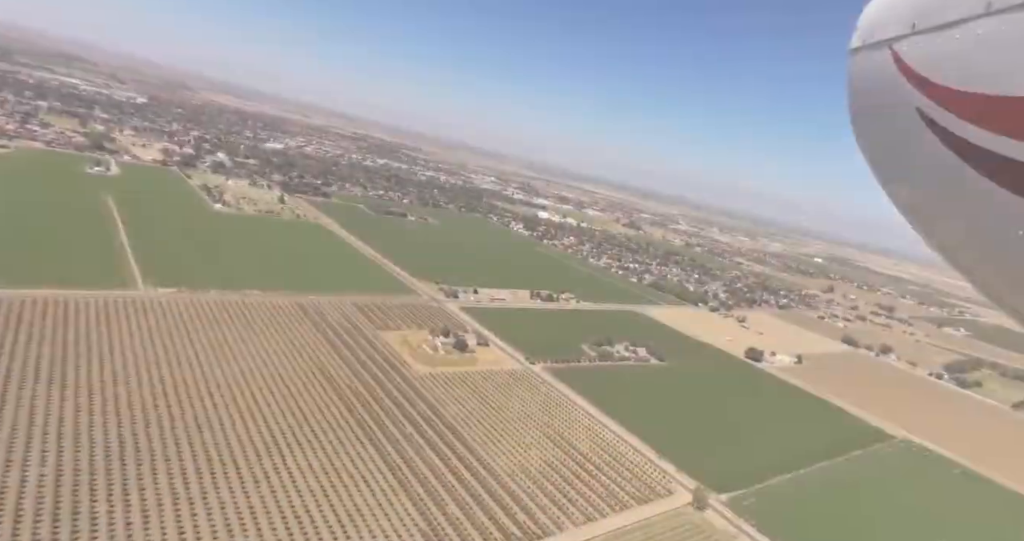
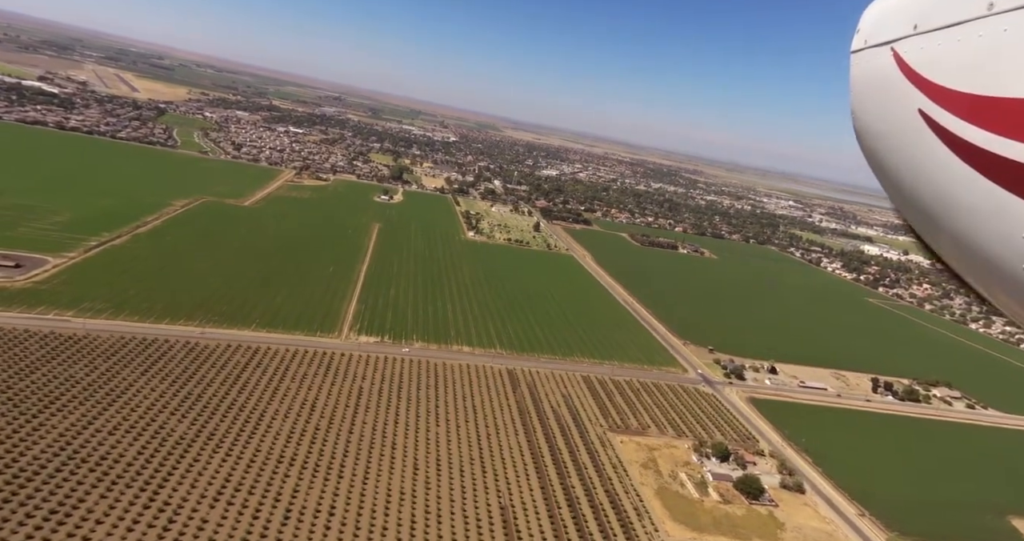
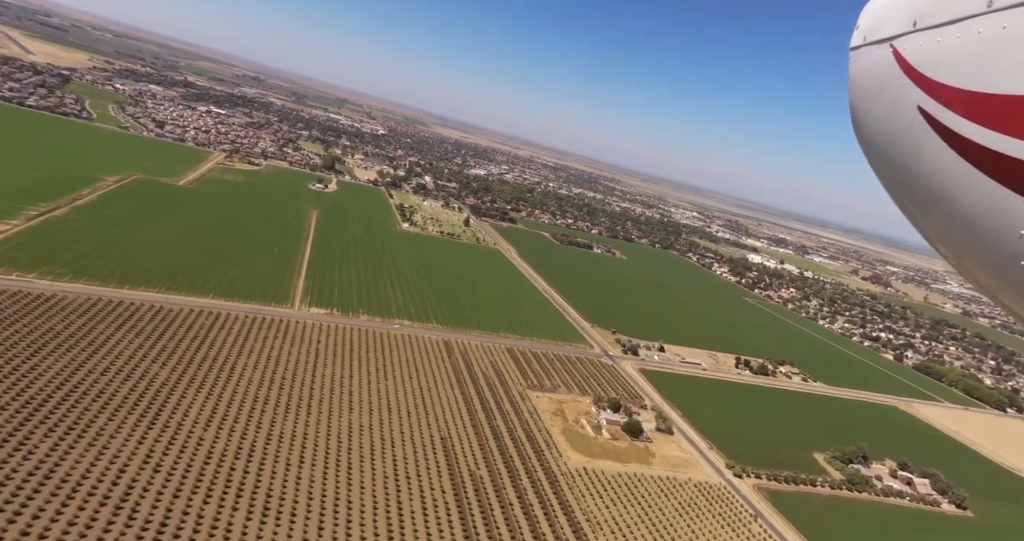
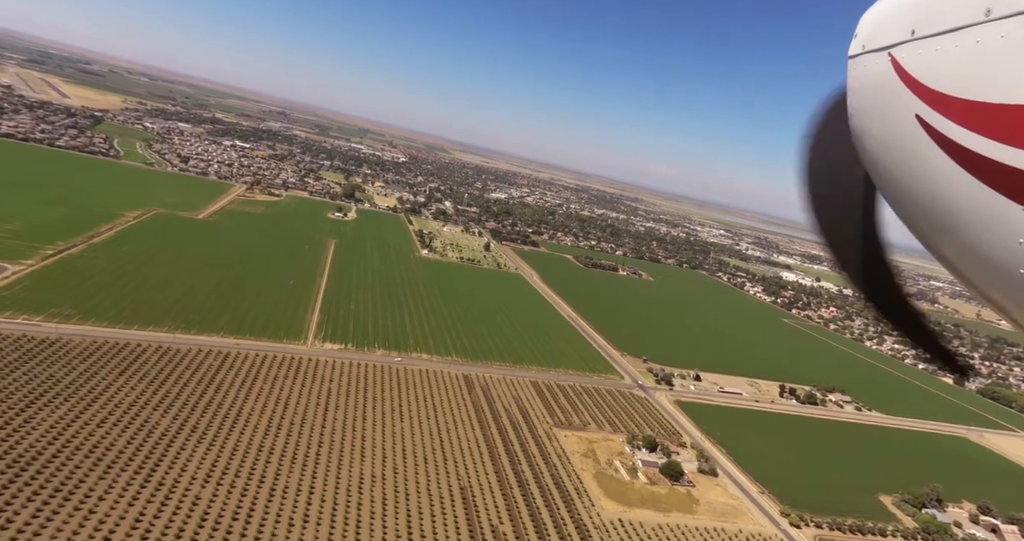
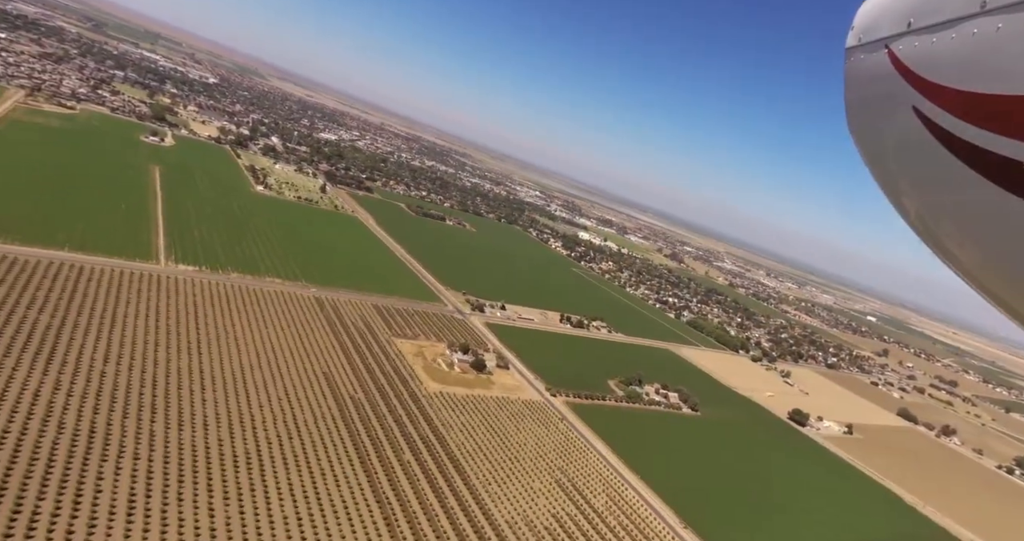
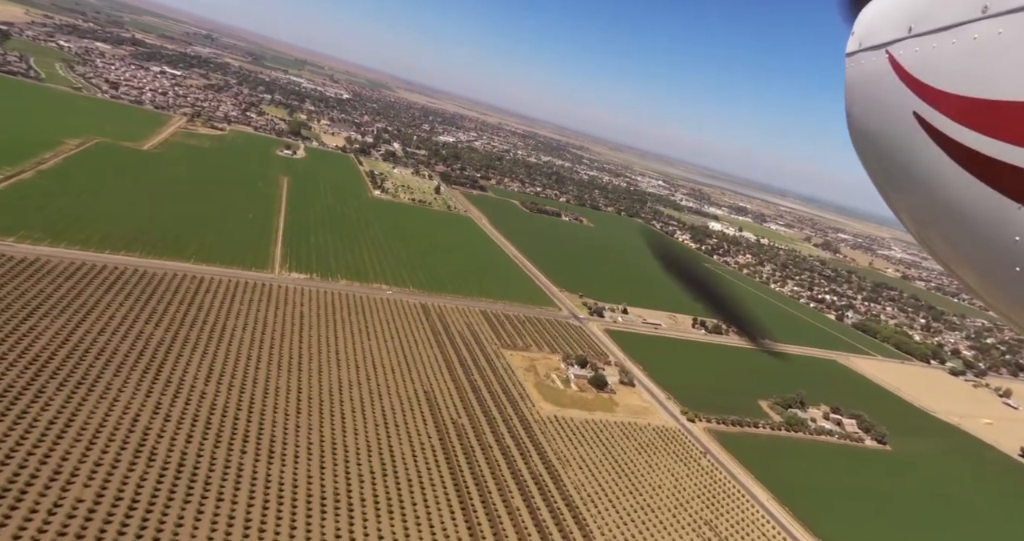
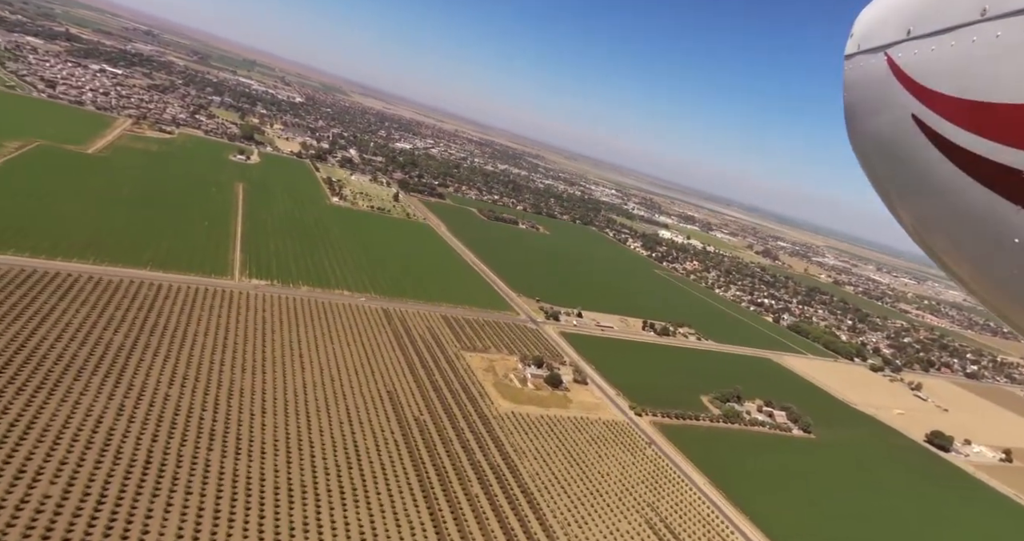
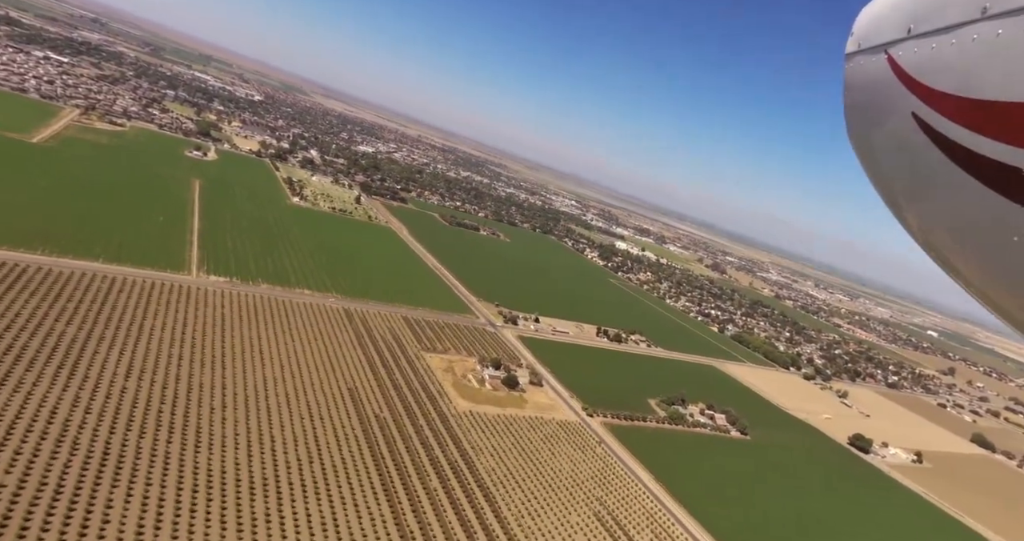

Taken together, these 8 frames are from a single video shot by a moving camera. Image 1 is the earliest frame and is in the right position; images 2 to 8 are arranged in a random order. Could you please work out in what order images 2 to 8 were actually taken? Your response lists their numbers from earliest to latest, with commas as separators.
5, 8, 7, 6, 3, 4, 2
